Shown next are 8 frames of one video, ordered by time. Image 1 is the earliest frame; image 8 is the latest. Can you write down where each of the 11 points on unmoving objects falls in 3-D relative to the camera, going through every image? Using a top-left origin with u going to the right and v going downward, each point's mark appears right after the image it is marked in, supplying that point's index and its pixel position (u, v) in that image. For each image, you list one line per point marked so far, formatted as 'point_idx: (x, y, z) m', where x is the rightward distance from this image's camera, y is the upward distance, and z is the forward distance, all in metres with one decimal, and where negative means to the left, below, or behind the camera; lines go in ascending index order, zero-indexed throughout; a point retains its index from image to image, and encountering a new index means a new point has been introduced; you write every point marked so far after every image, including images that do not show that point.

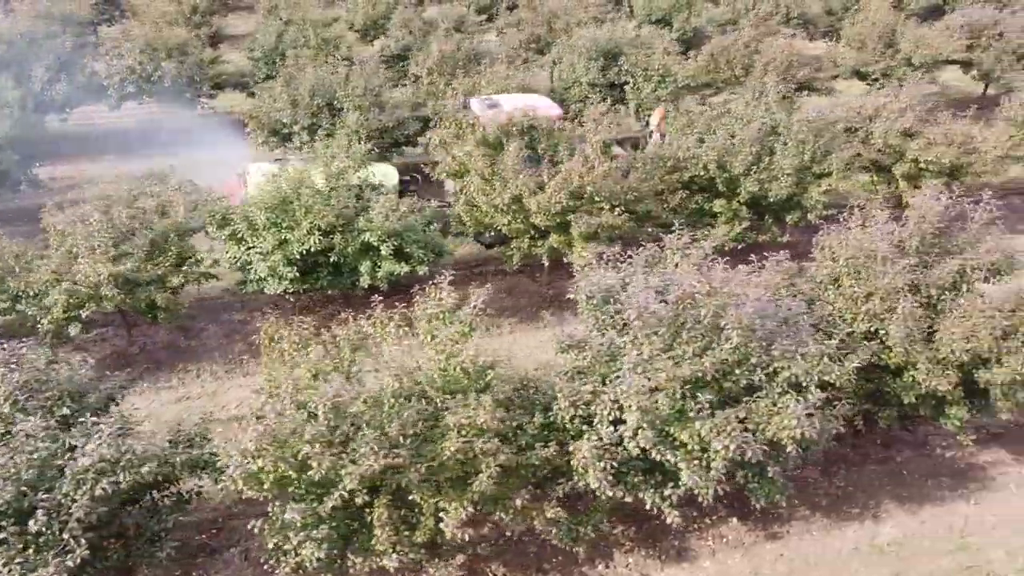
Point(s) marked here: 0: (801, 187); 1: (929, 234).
0: (+3.1, +1.1, +10.1) m
1: (+3.3, +0.4, +7.6) m
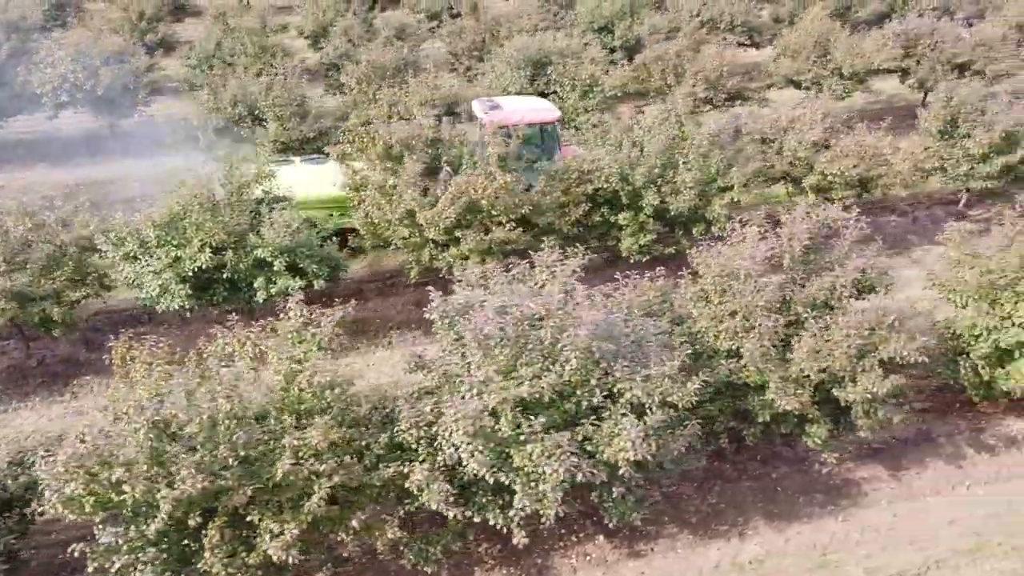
0: (+2.1, +0.9, +10.1) m
1: (+2.3, +0.3, +7.6) m
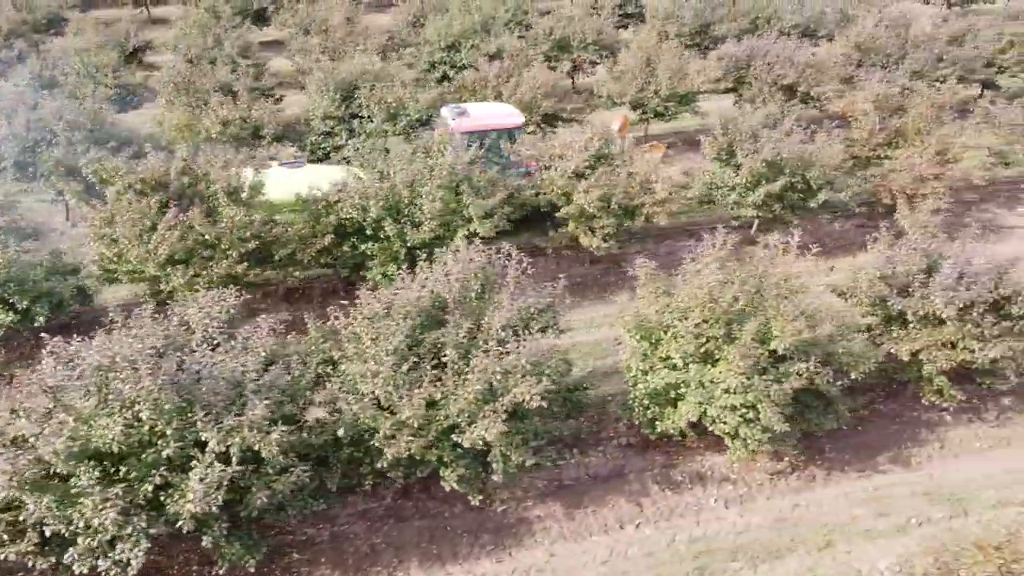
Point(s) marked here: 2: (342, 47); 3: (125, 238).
0: (-0.7, +0.6, +10.1) m
1: (-0.4, 0.0, +7.6) m
2: (-3.1, +4.4, +17.0) m
3: (-3.8, +0.5, +9.1) m
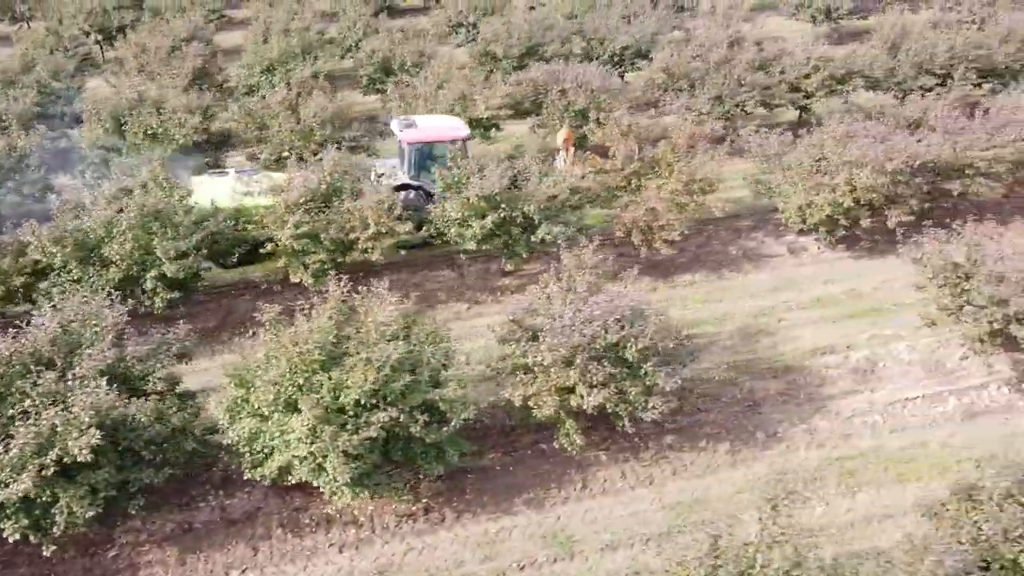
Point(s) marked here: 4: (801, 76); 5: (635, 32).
0: (-4.0, +0.2, +10.2) m
1: (-3.7, -0.4, +7.7) m
2: (-6.5, +4.0, +17.0) m
3: (-7.1, +0.1, +9.1) m
4: (+5.2, +3.8, +16.6) m
5: (+2.5, +5.3, +19.3) m
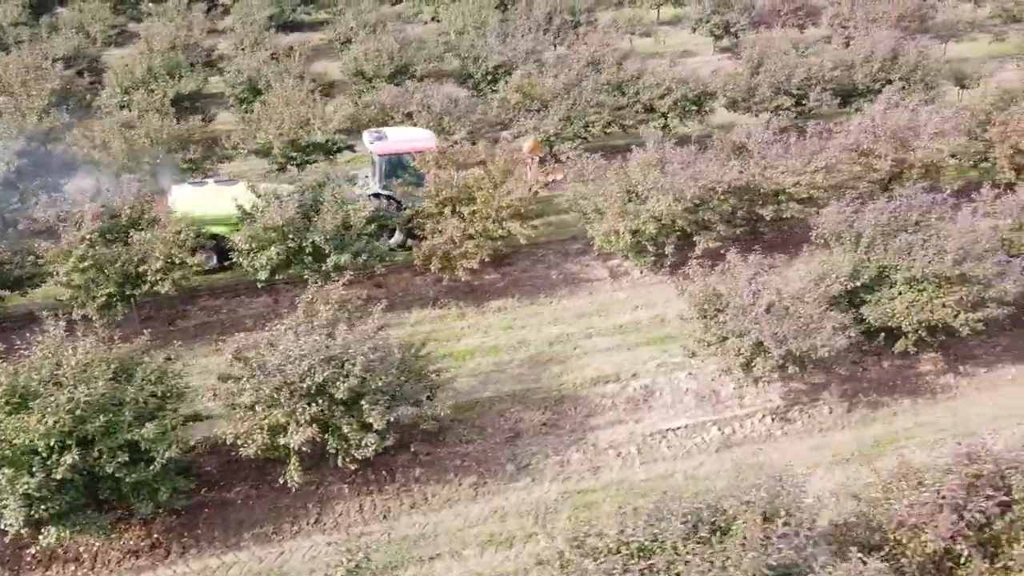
0: (-6.6, -0.1, +10.3) m
1: (-6.2, -0.8, +7.7) m
2: (-9.1, +3.6, +17.1) m
3: (-9.6, -0.3, +9.2) m
4: (+2.6, +3.4, +16.8) m
5: (-0.1, +5.0, +19.5) m
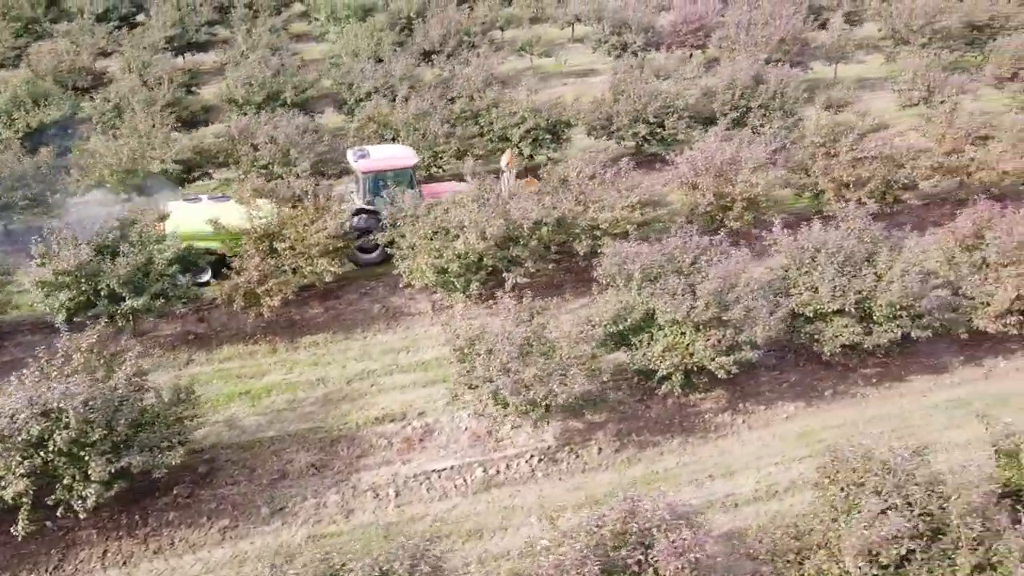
0: (-9.2, -0.7, +10.4) m
1: (-8.8, -1.3, +7.9) m
2: (-11.8, +3.1, +17.2) m
3: (-12.2, -0.8, +9.3) m
4: (-0.1, +3.0, +17.0) m
5: (-2.7, +4.5, +19.6) m
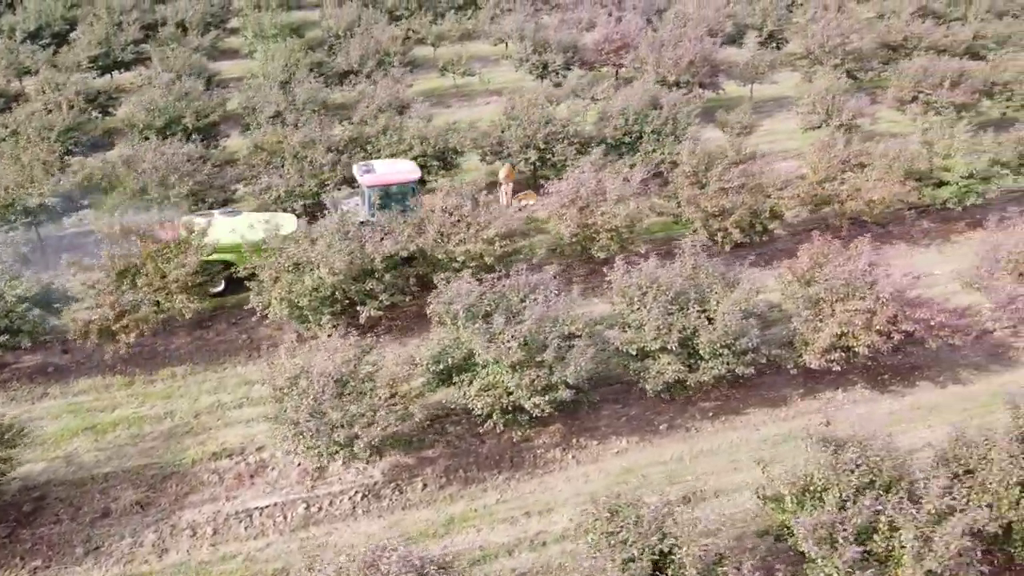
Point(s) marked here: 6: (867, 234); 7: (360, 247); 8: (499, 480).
0: (-11.2, -1.1, +10.5) m
1: (-10.8, -1.8, +8.0) m
2: (-13.8, +2.6, +17.3) m
3: (-14.2, -1.3, +9.4) m
4: (-2.1, +2.5, +17.2) m
5: (-4.8, +4.0, +19.8) m
6: (+6.3, +1.0, +16.6) m
7: (-2.2, +0.6, +13.2) m
8: (-0.1, -2.3, +11.1) m
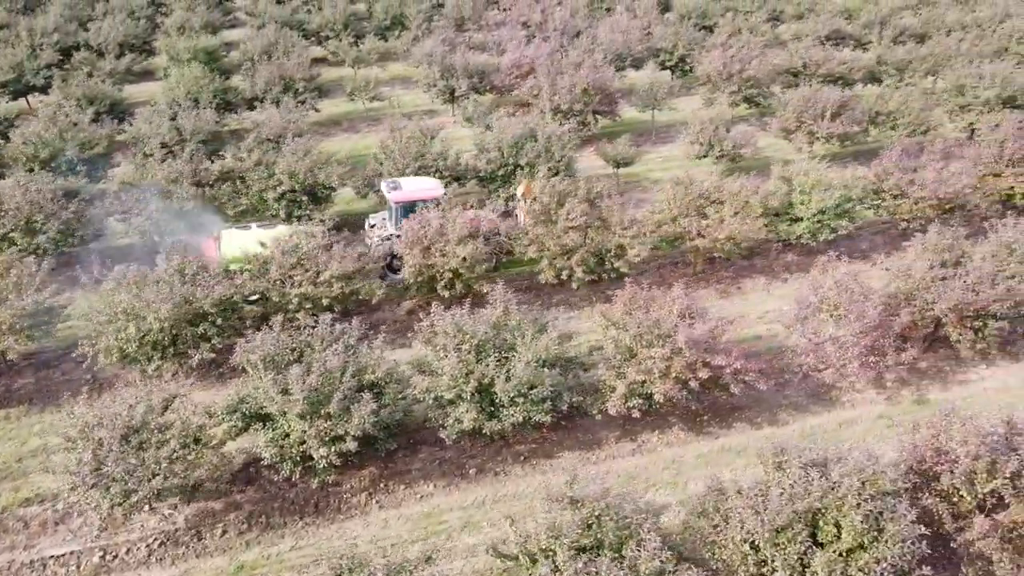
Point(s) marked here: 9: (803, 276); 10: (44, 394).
0: (-13.6, -1.8, +10.7) m
1: (-13.2, -2.4, +8.2) m
2: (-16.3, +2.0, +17.5) m
3: (-16.7, -1.9, +9.5) m
4: (-4.6, +1.9, +17.4) m
5: (-7.3, +3.4, +20.0) m
6: (+3.9, +0.3, +16.9) m
7: (-4.6, 0.0, +13.5) m
8: (-2.6, -2.9, +11.3) m
9: (+5.2, +0.2, +16.5) m
10: (-7.0, -1.6, +13.9) m
